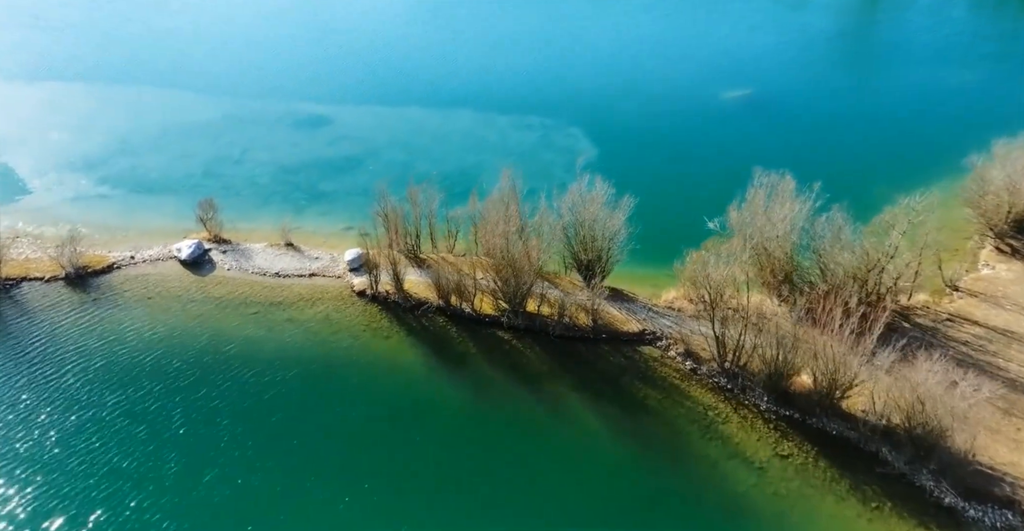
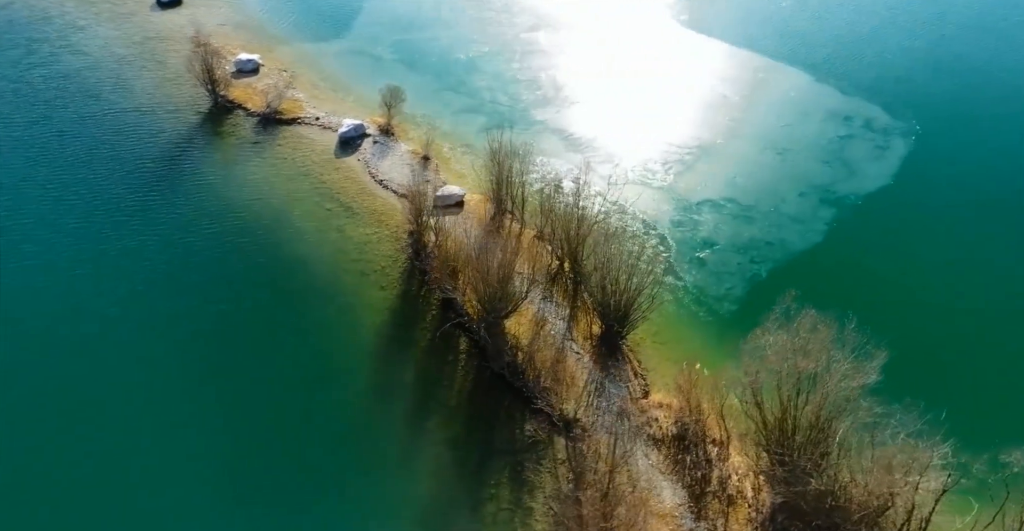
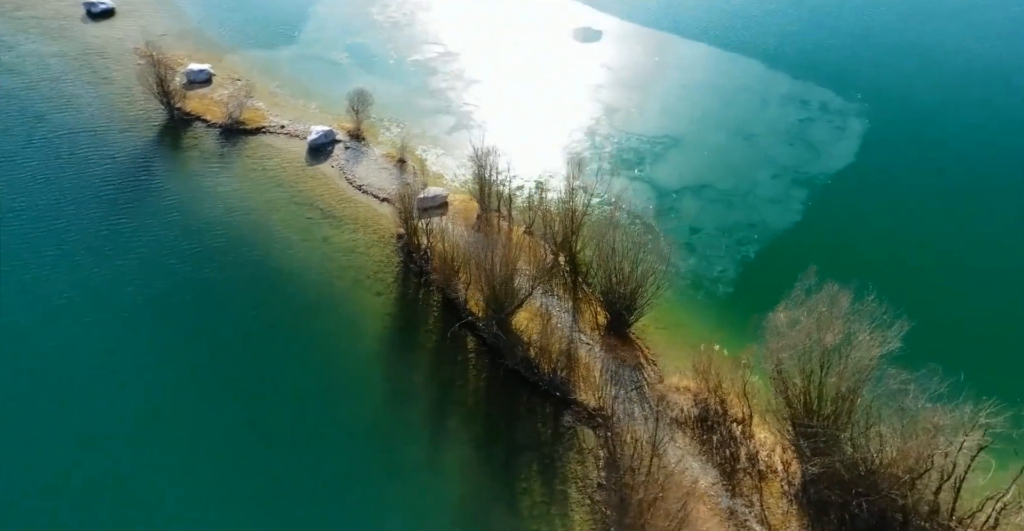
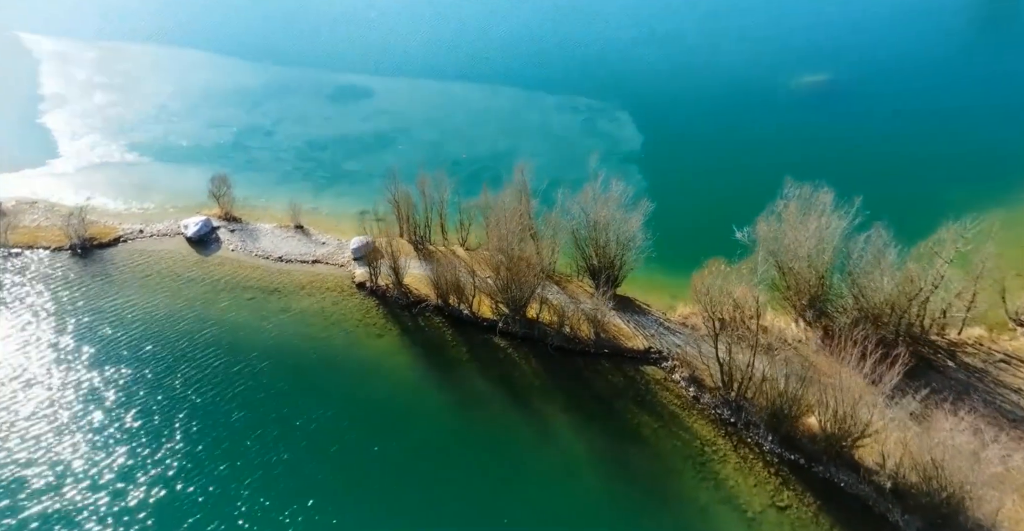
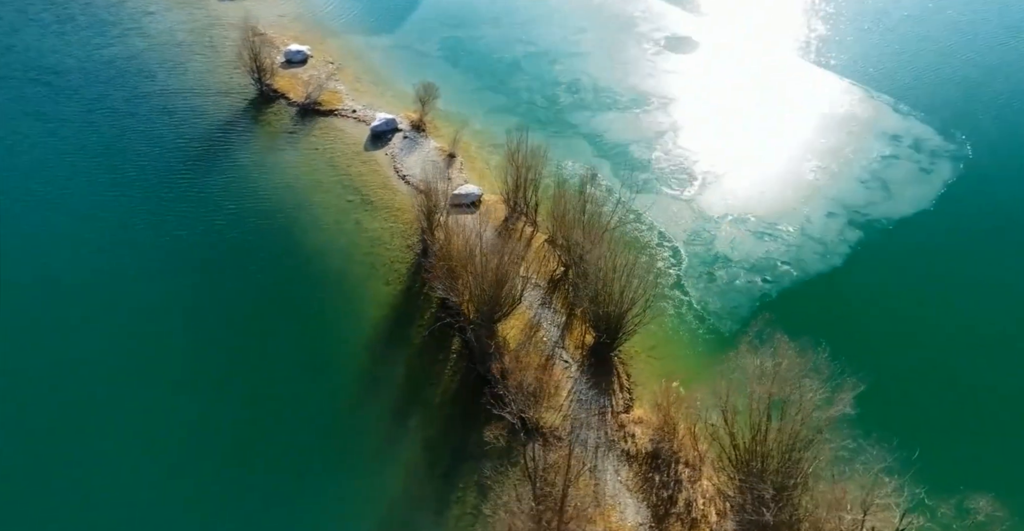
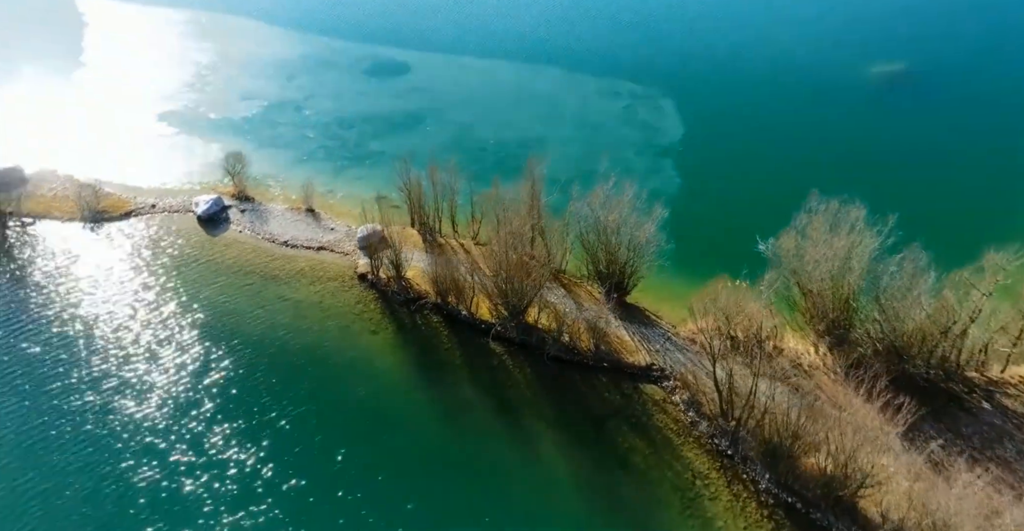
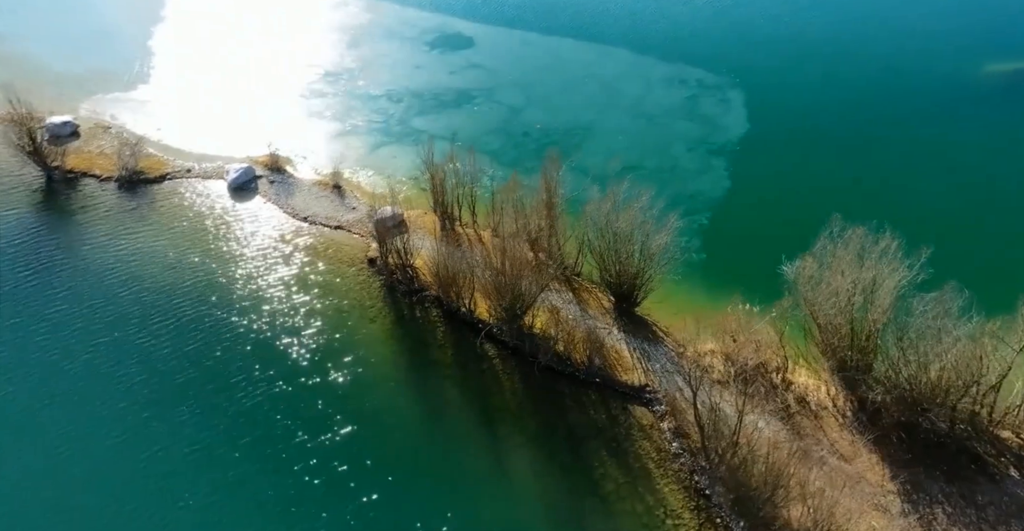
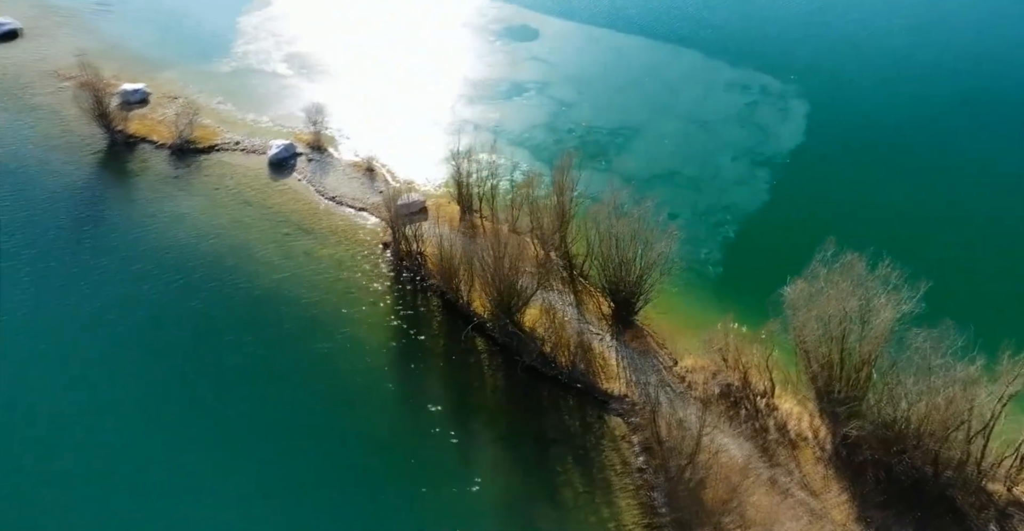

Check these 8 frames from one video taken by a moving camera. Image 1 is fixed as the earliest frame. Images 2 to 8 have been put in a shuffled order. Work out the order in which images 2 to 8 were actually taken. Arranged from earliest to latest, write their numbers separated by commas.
4, 6, 7, 8, 3, 2, 5
